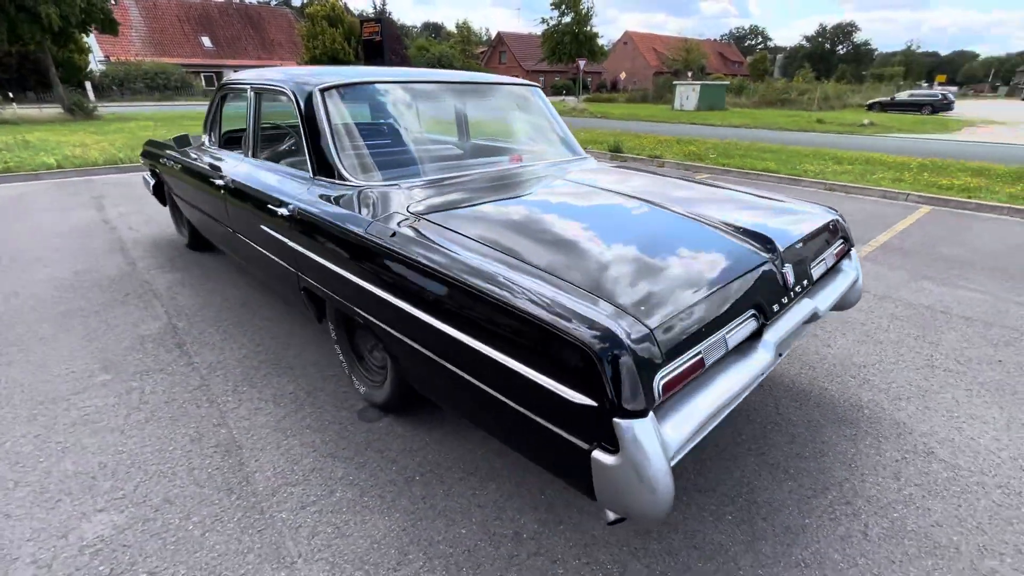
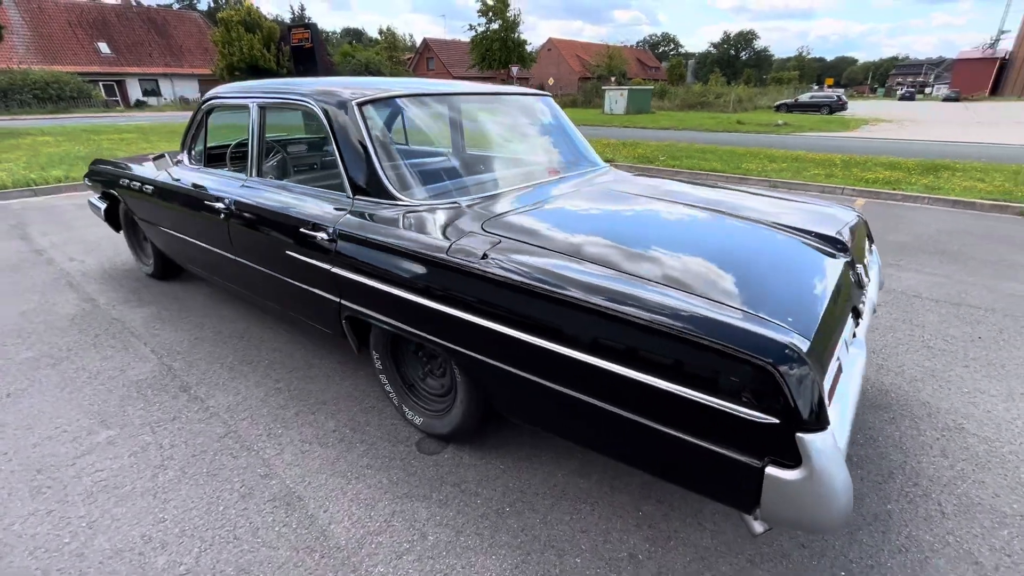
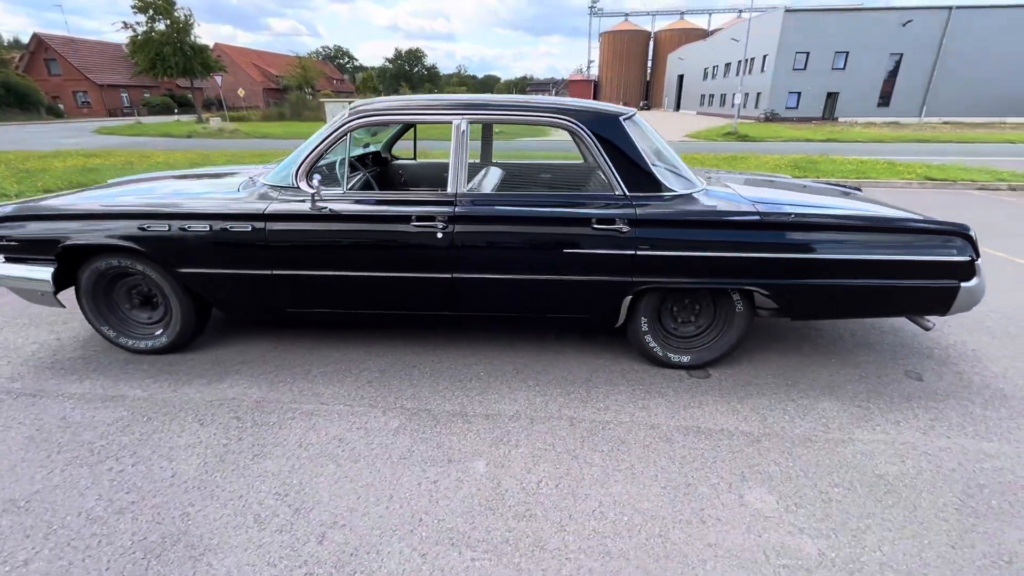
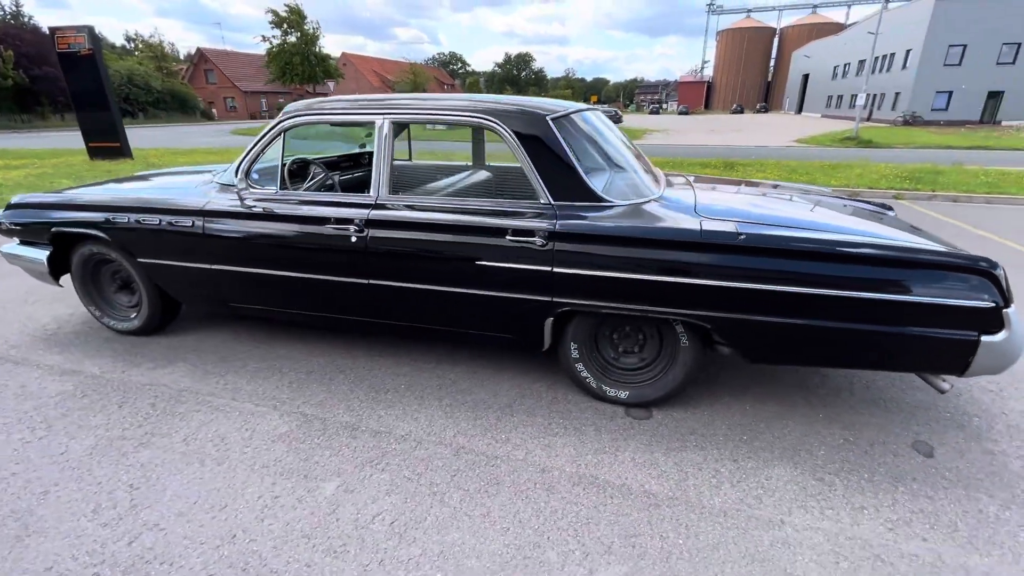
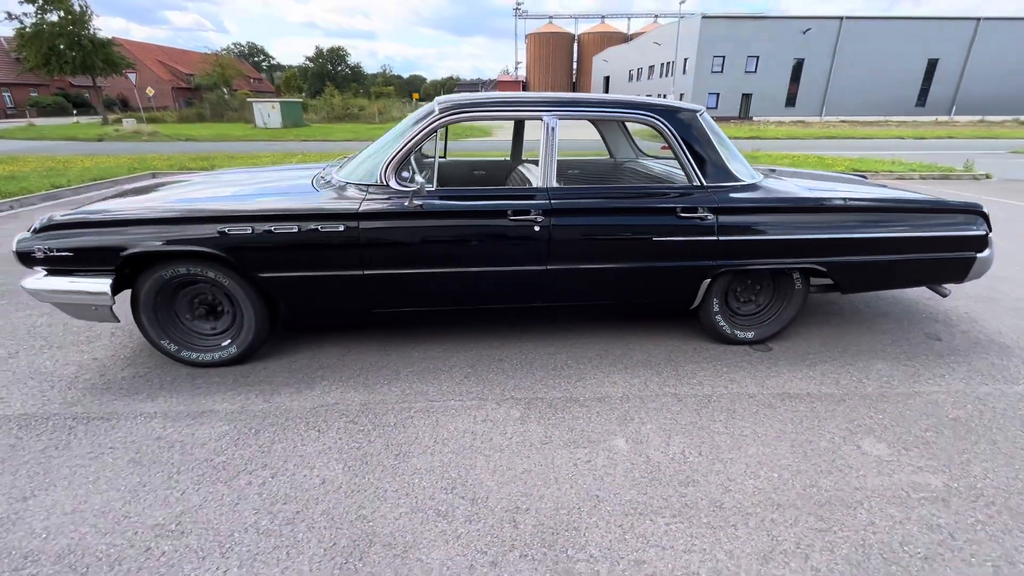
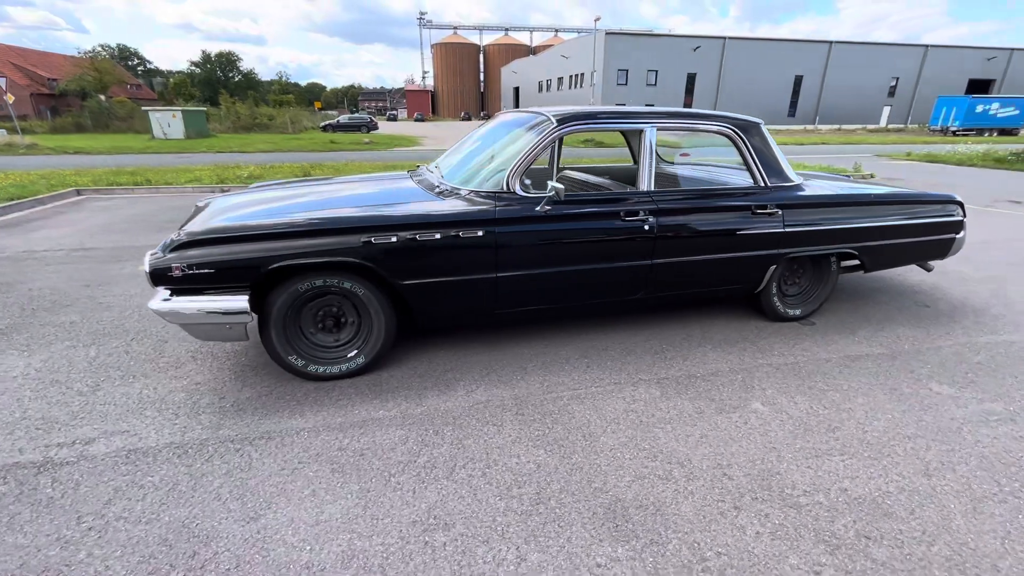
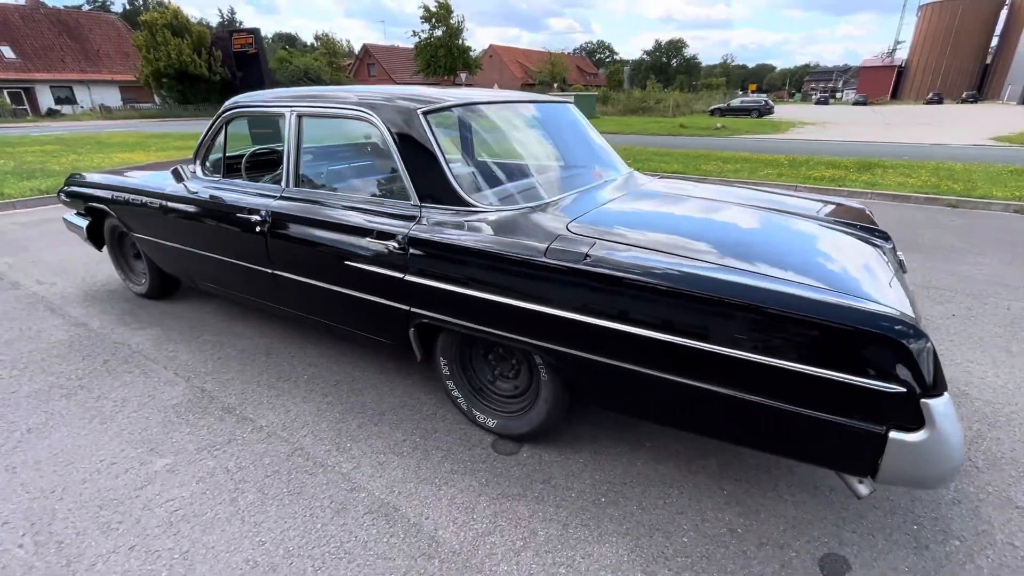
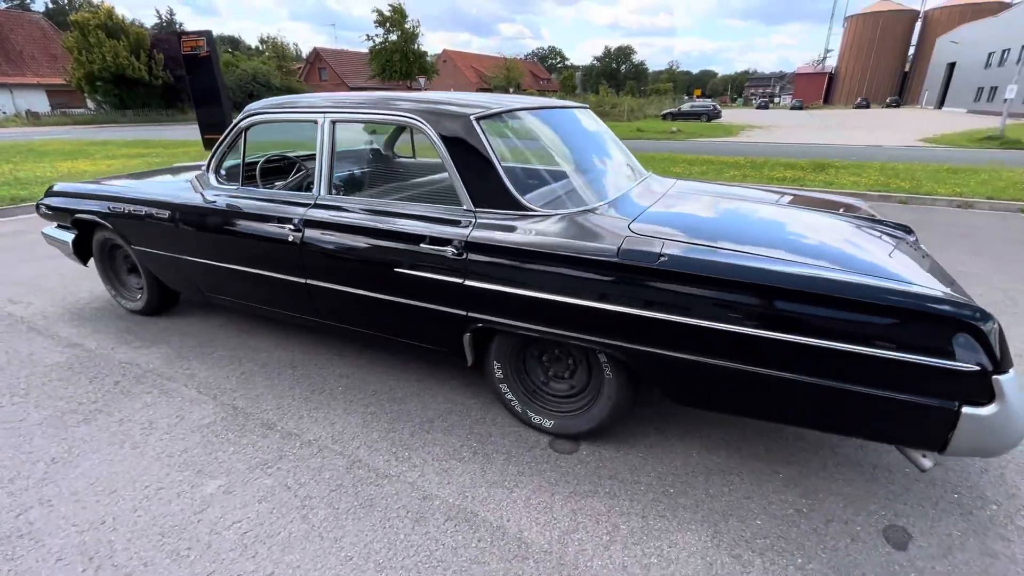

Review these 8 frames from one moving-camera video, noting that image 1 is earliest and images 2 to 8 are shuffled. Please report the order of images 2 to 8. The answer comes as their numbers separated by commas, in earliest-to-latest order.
2, 7, 8, 4, 3, 5, 6
